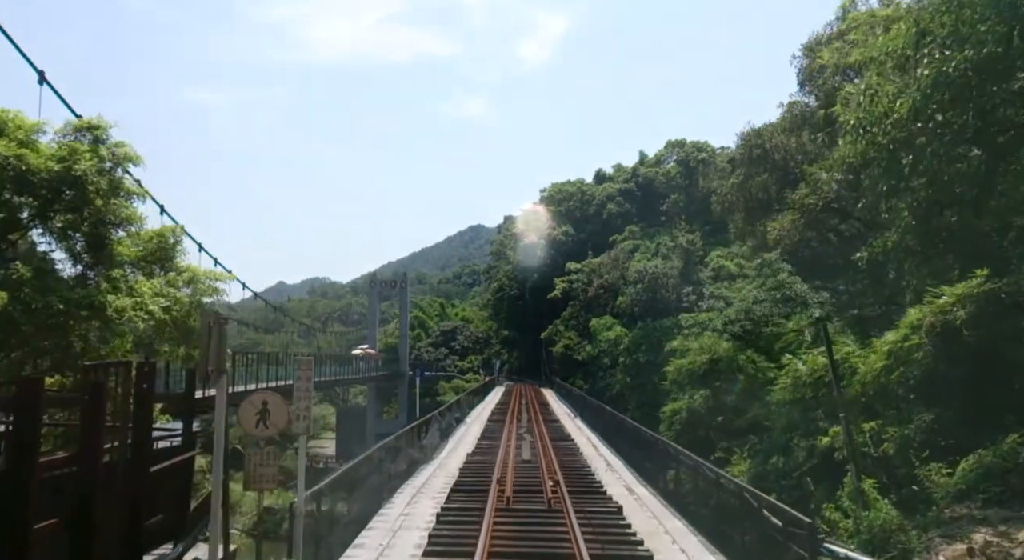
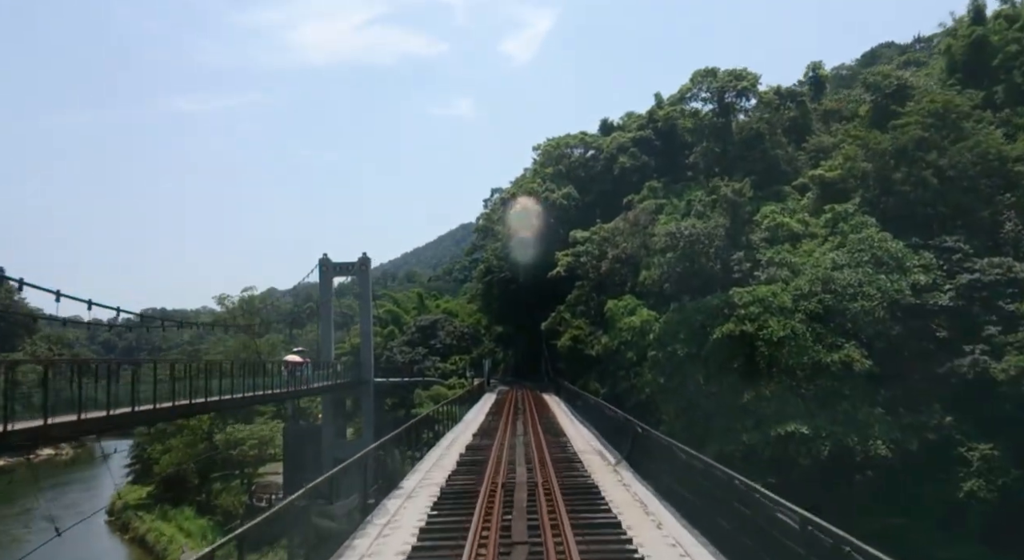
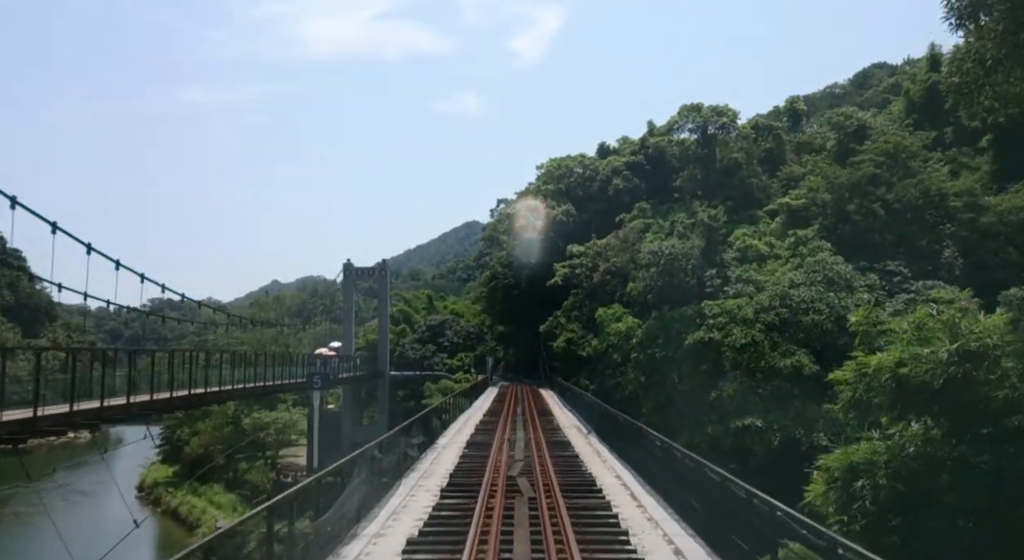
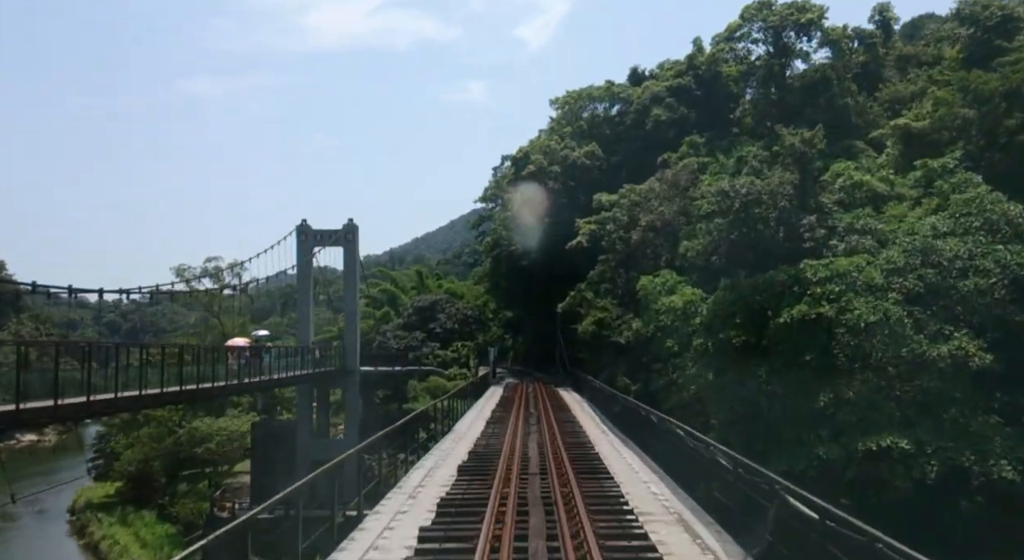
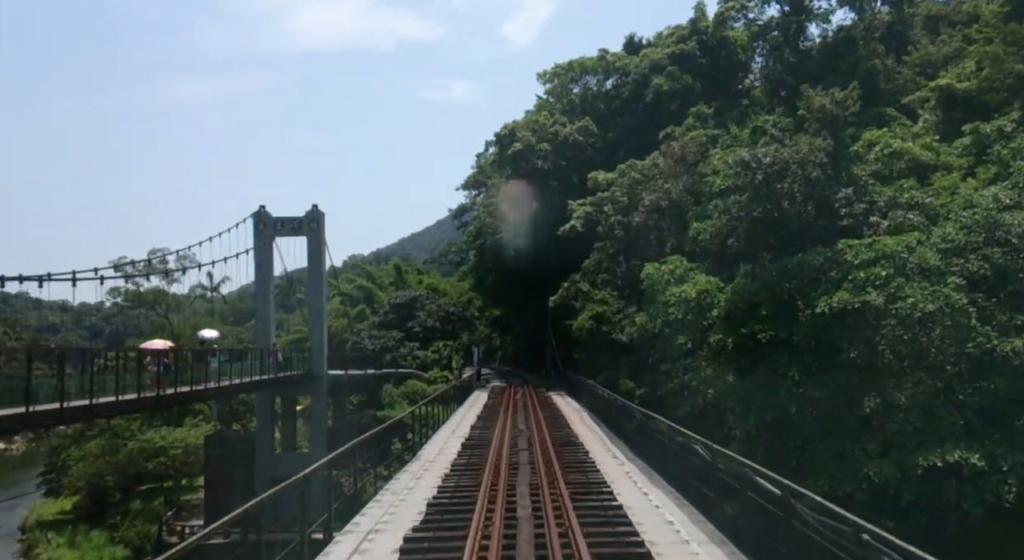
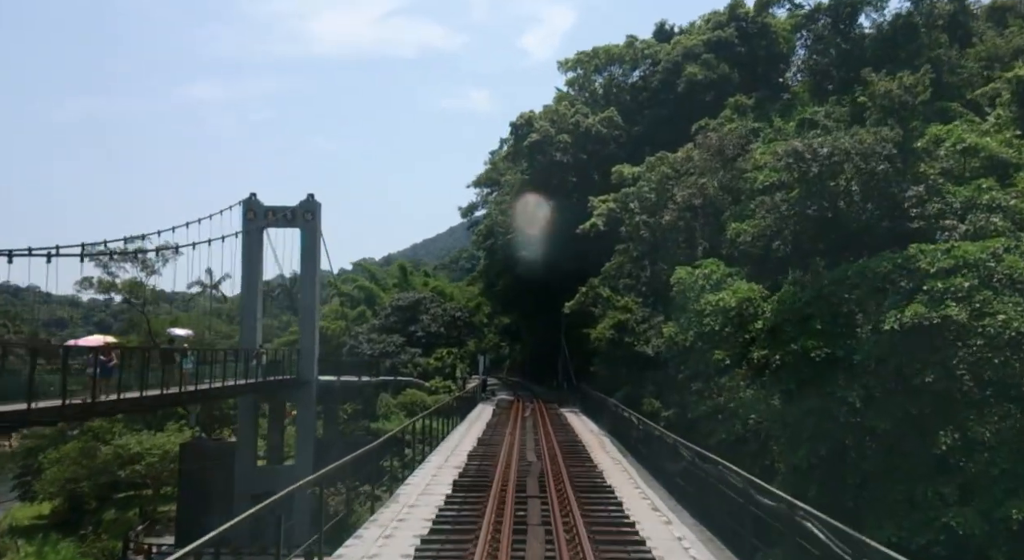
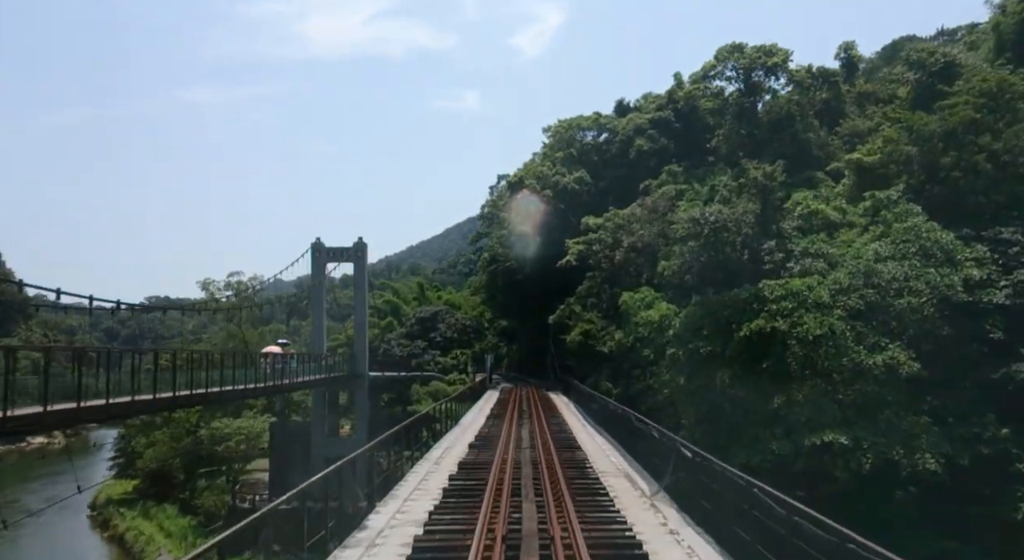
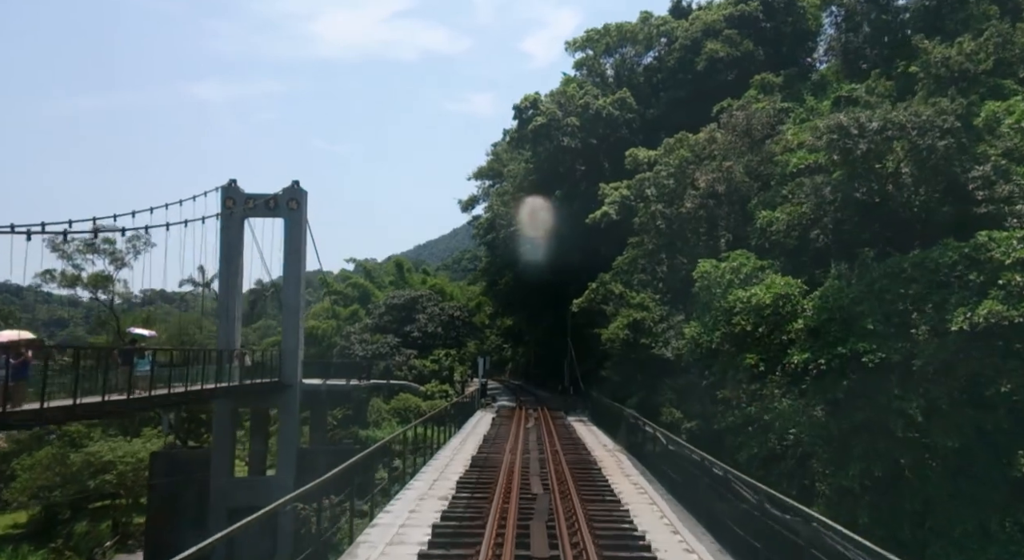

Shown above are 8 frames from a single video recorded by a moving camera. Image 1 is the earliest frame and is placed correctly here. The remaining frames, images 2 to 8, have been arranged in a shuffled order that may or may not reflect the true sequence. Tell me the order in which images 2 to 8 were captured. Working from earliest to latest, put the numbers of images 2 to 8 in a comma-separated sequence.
3, 2, 7, 4, 5, 6, 8
